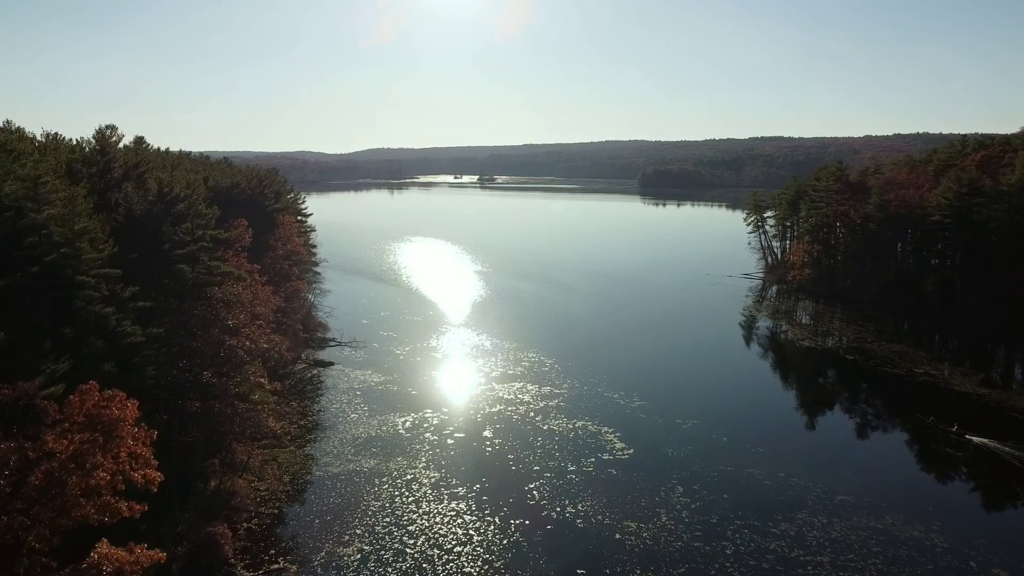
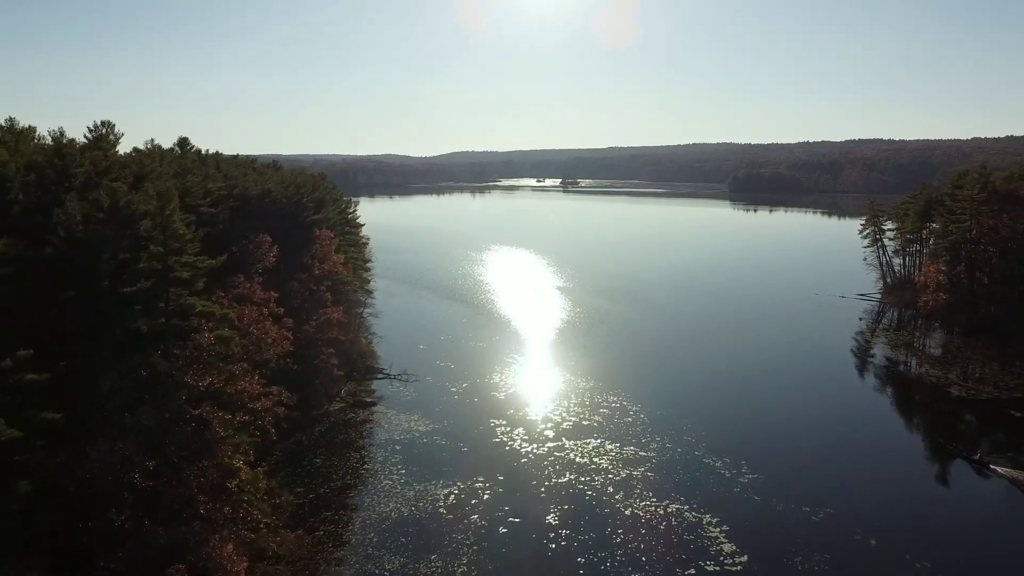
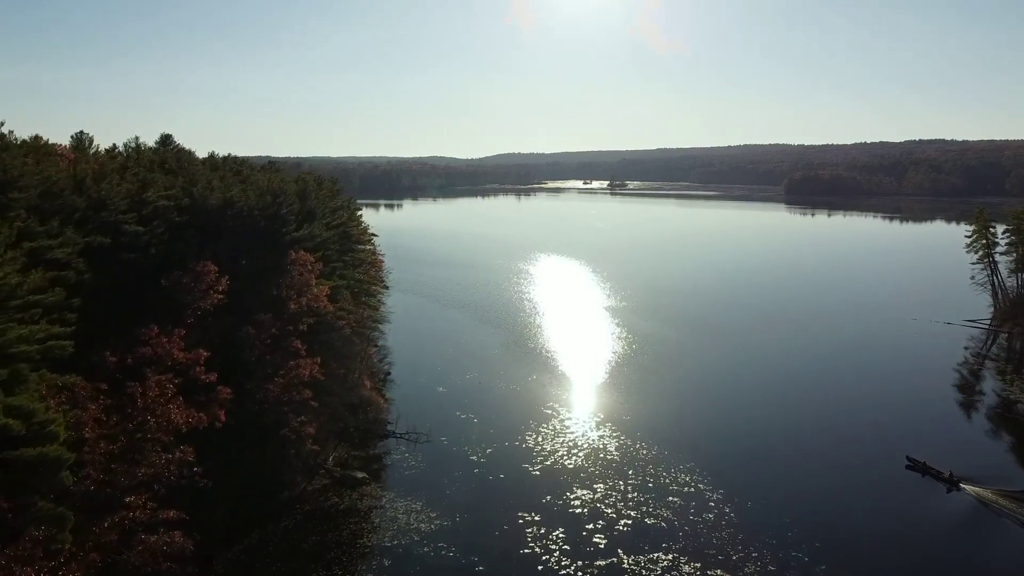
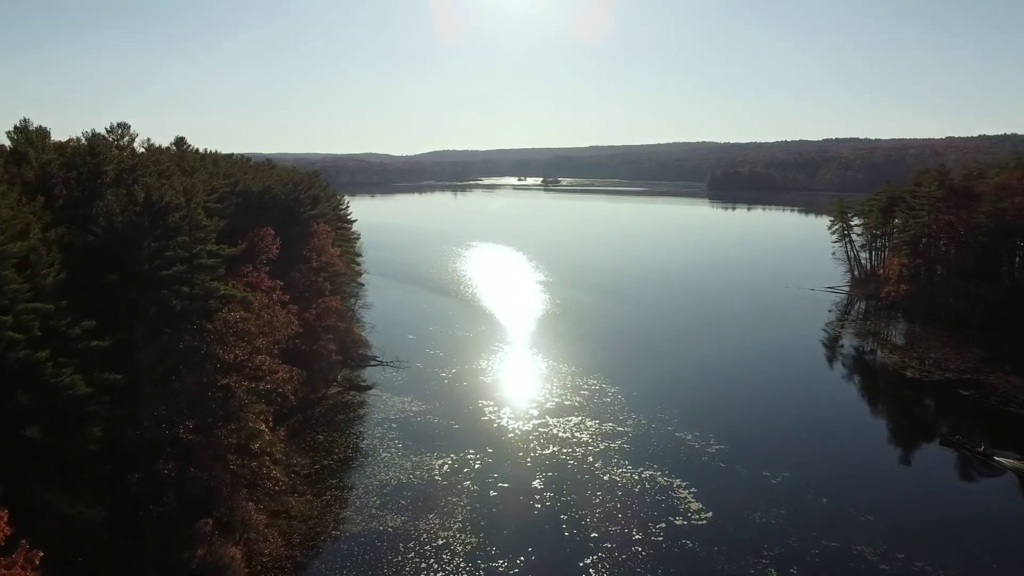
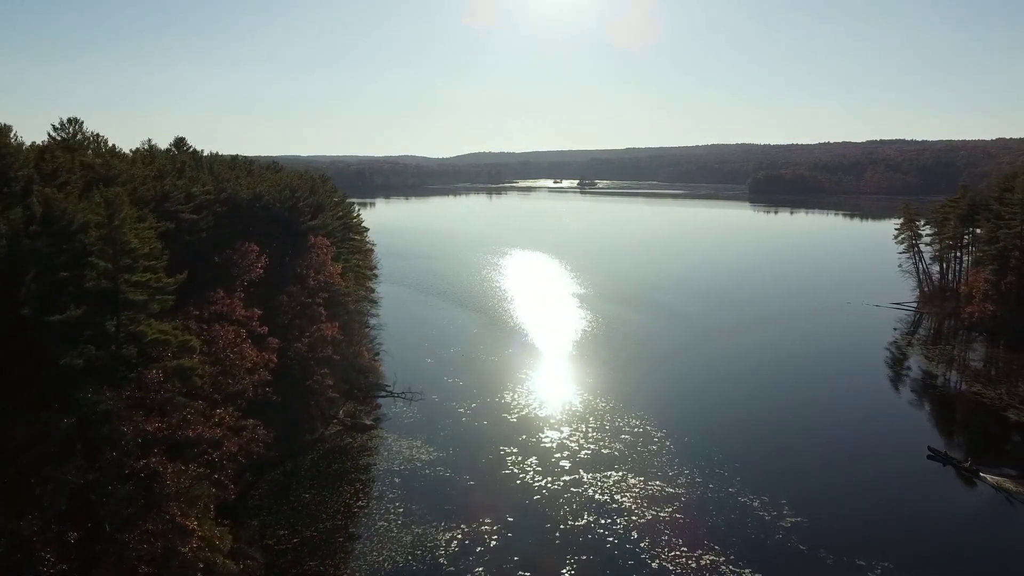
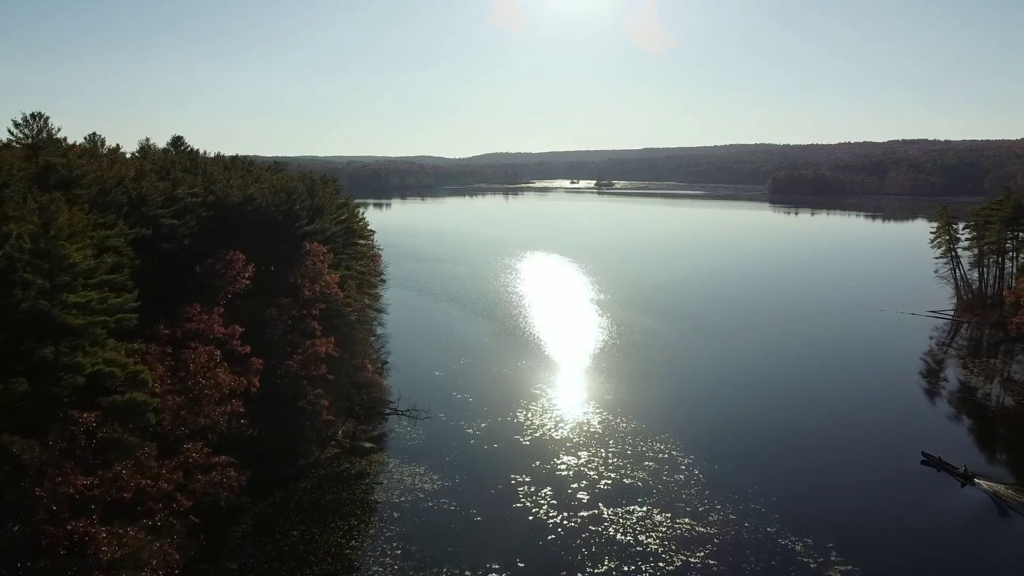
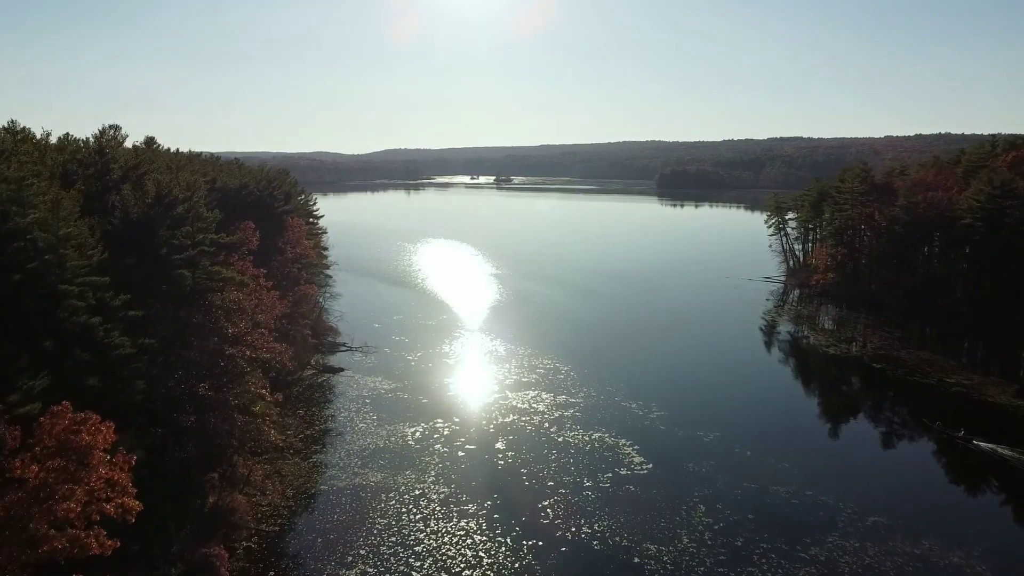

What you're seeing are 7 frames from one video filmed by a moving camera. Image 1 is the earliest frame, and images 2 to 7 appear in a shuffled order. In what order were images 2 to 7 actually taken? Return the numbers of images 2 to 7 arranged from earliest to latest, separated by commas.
7, 4, 2, 5, 6, 3
